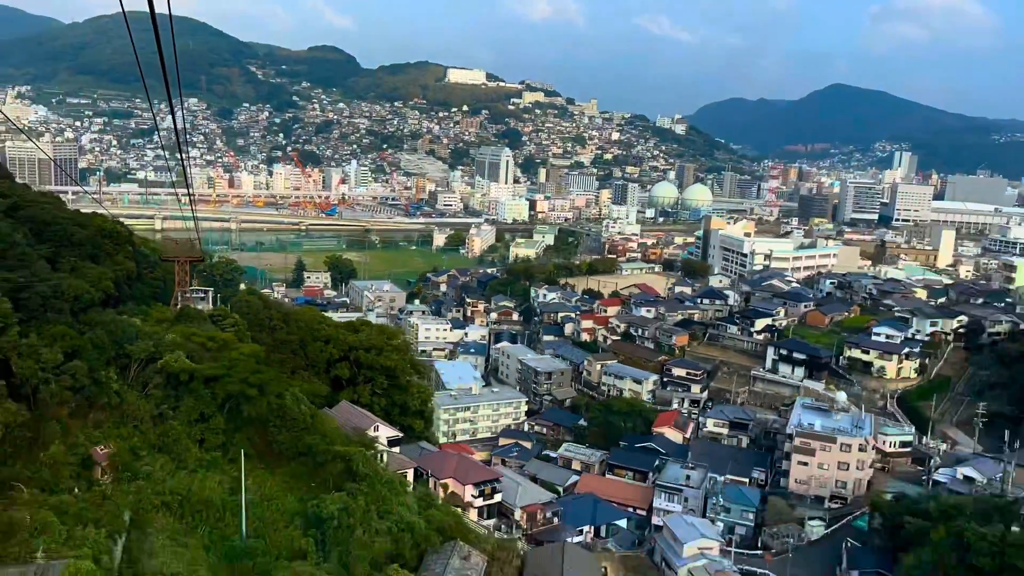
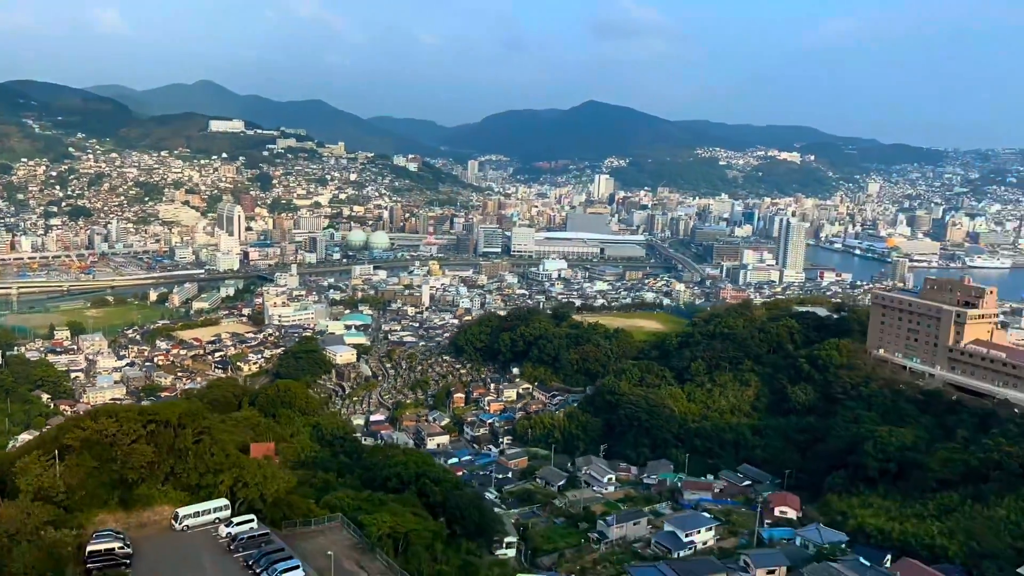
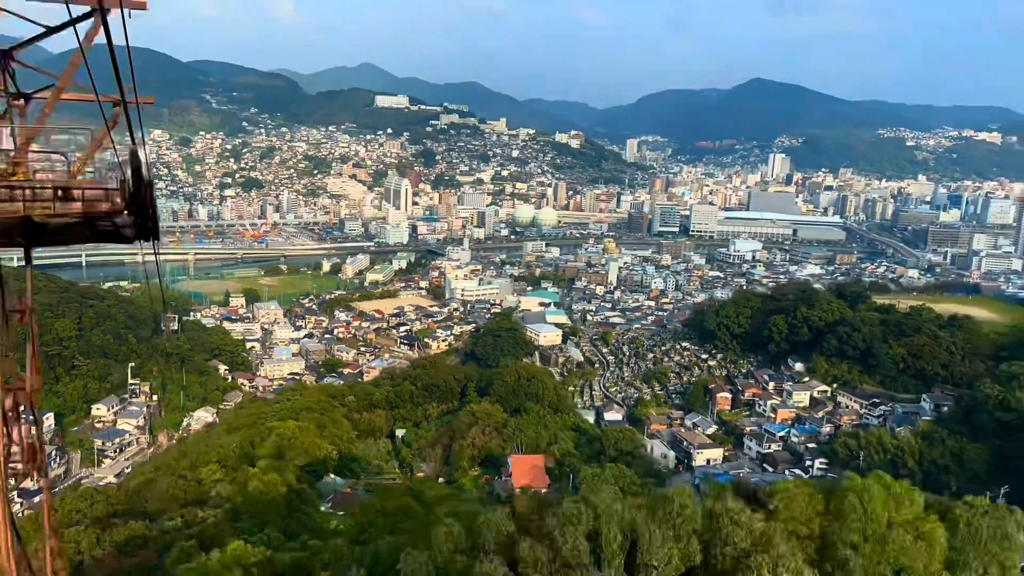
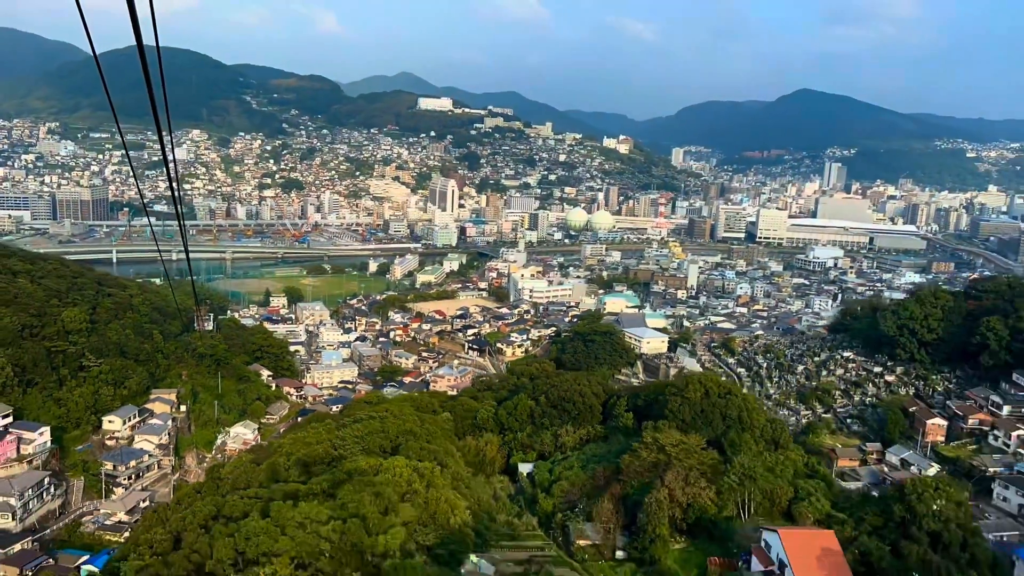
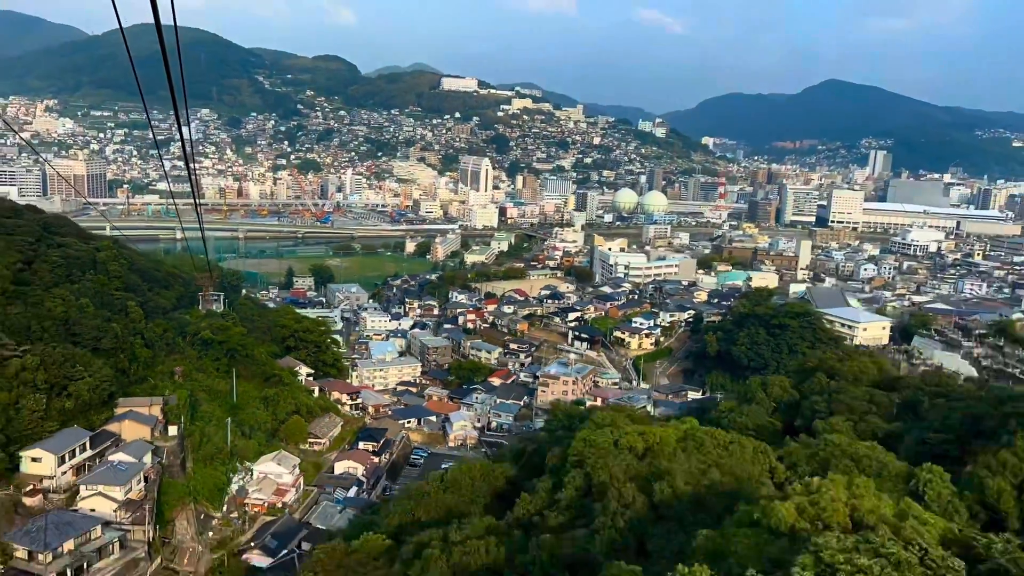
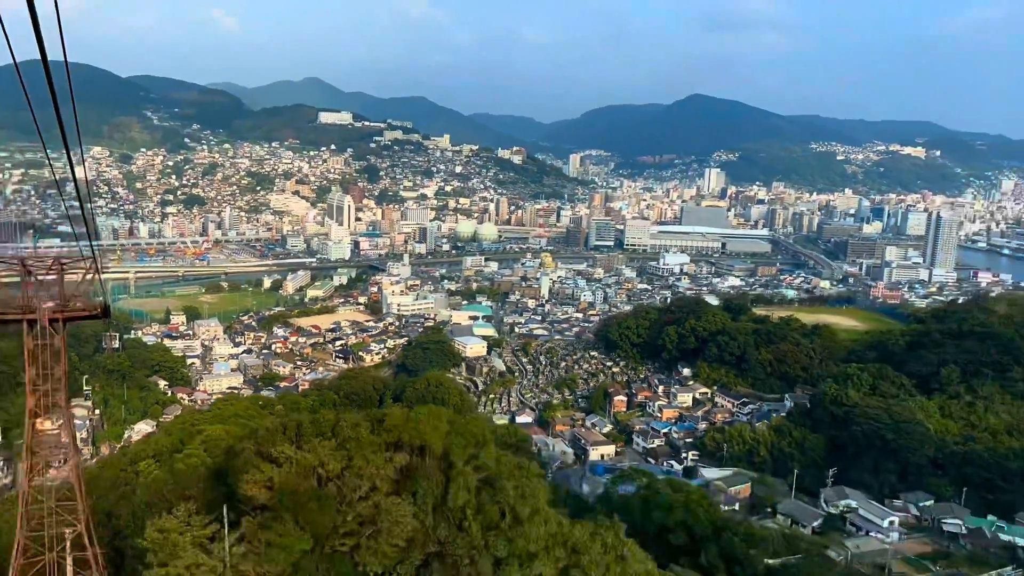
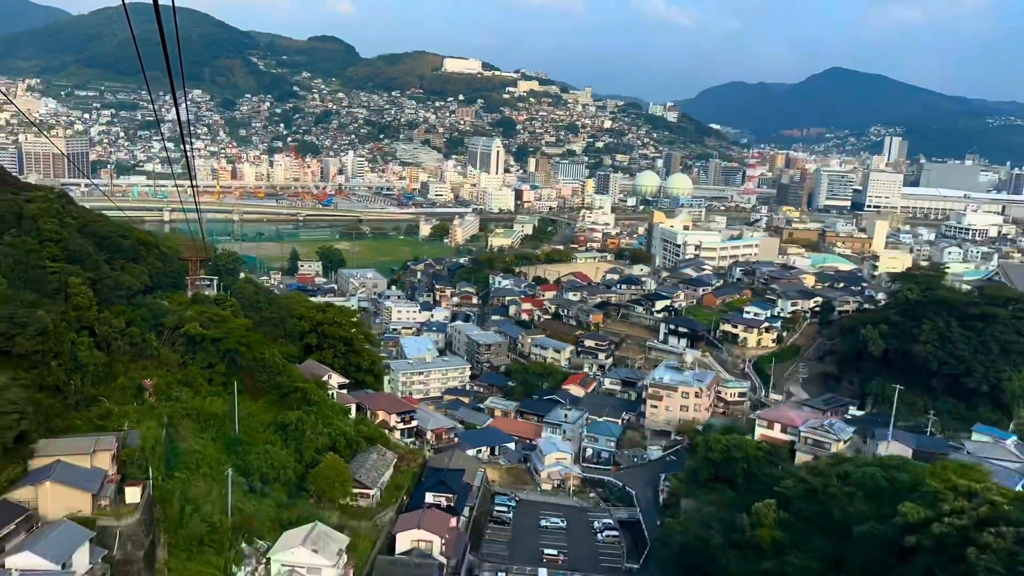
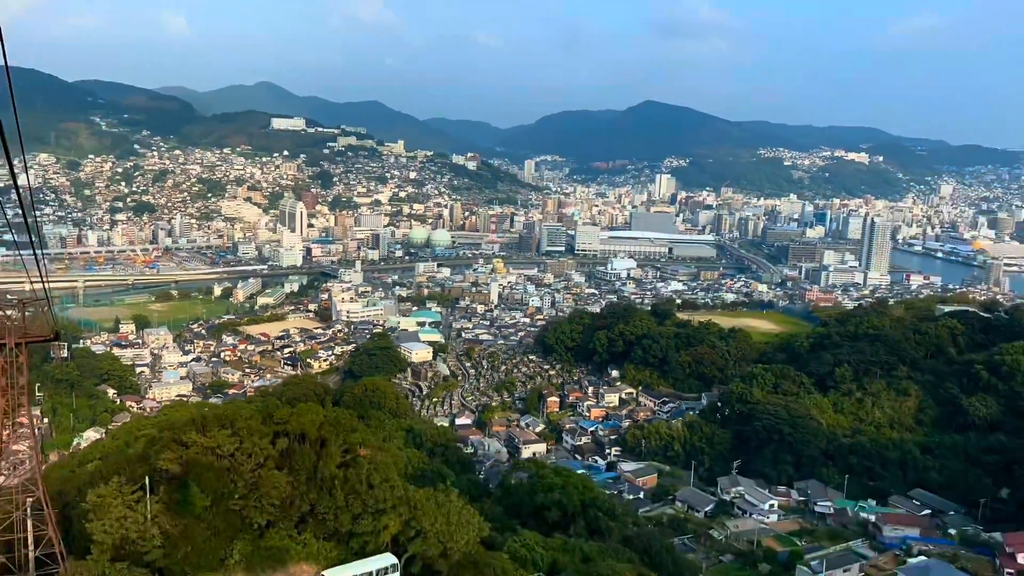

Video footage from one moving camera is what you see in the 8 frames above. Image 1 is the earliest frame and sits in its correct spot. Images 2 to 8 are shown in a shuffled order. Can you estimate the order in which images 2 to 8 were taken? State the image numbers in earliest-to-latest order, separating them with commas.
7, 5, 4, 3, 6, 8, 2
